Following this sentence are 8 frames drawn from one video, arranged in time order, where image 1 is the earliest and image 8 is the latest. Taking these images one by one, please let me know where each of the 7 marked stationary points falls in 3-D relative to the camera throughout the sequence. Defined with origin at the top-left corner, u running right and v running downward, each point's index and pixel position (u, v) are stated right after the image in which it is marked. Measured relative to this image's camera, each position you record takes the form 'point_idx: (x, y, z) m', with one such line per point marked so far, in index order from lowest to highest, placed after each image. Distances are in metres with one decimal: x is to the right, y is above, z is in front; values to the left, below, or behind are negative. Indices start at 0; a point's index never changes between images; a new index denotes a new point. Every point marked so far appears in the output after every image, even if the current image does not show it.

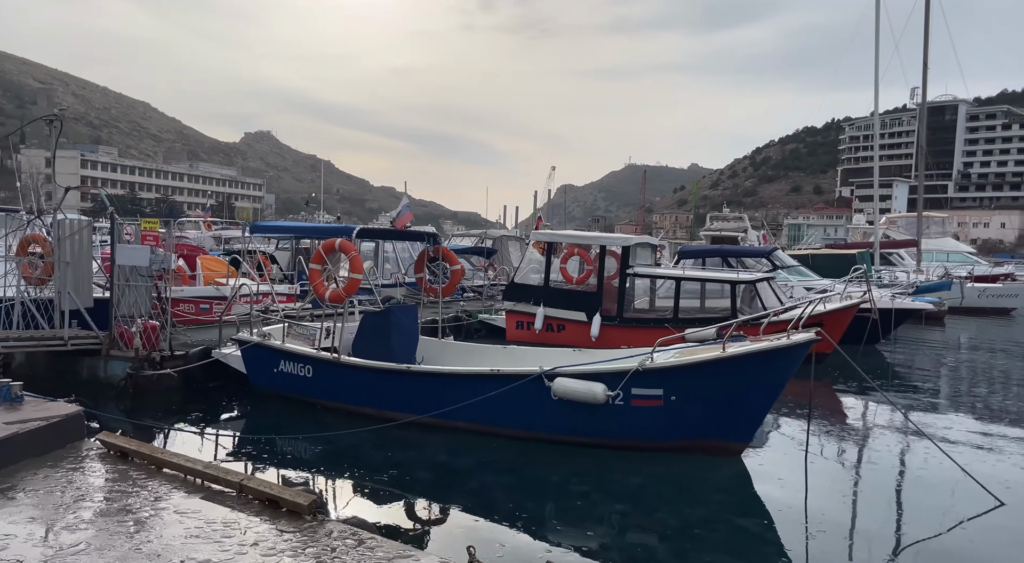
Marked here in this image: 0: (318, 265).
0: (-2.3, +0.2, +8.1) m
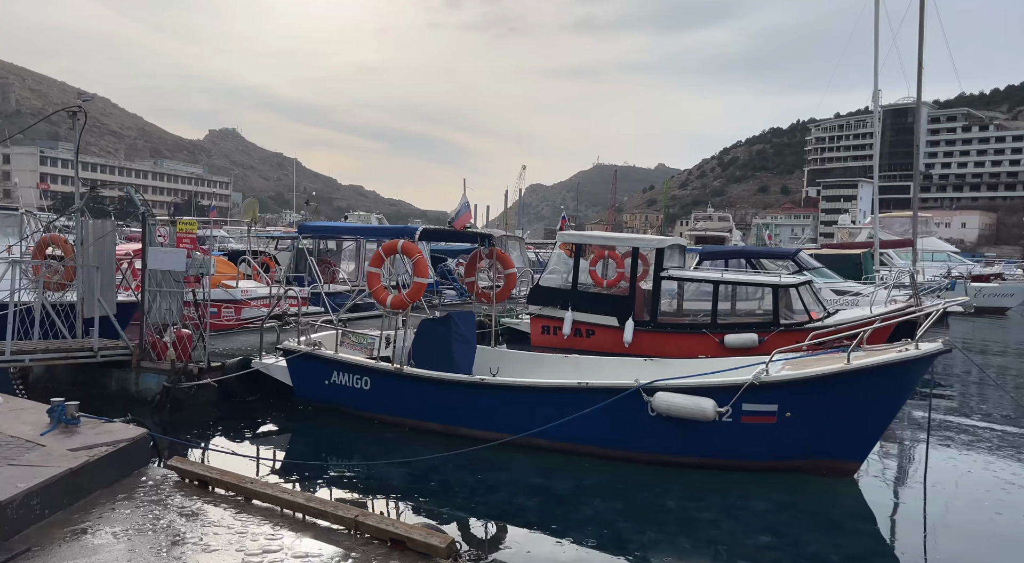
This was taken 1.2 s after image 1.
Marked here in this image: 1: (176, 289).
0: (-1.5, +0.2, +7.6) m
1: (-4.4, -0.1, +8.8) m
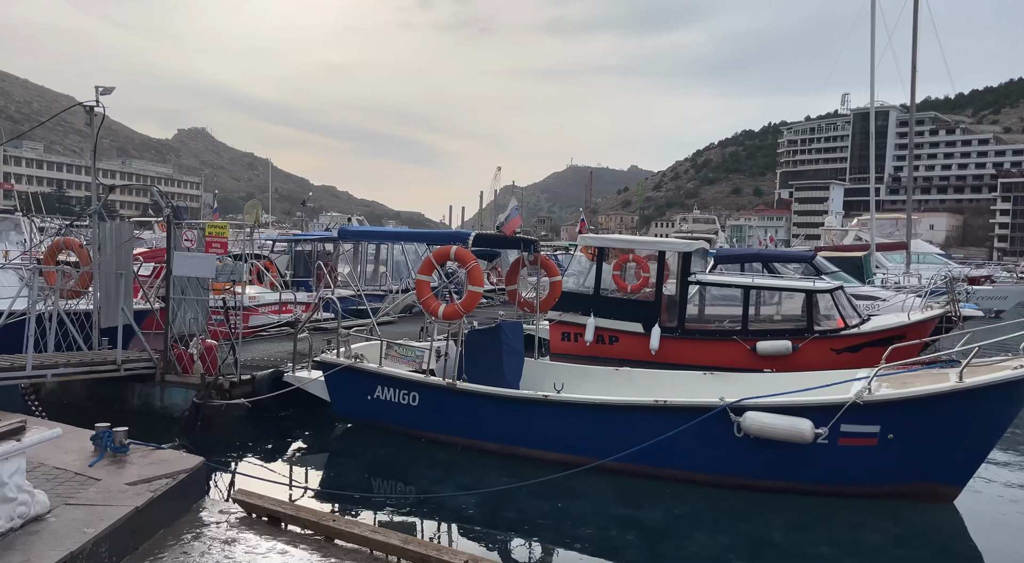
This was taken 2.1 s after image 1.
0: (-0.9, +0.1, +7.1) m
1: (-3.9, -0.2, +8.2) m
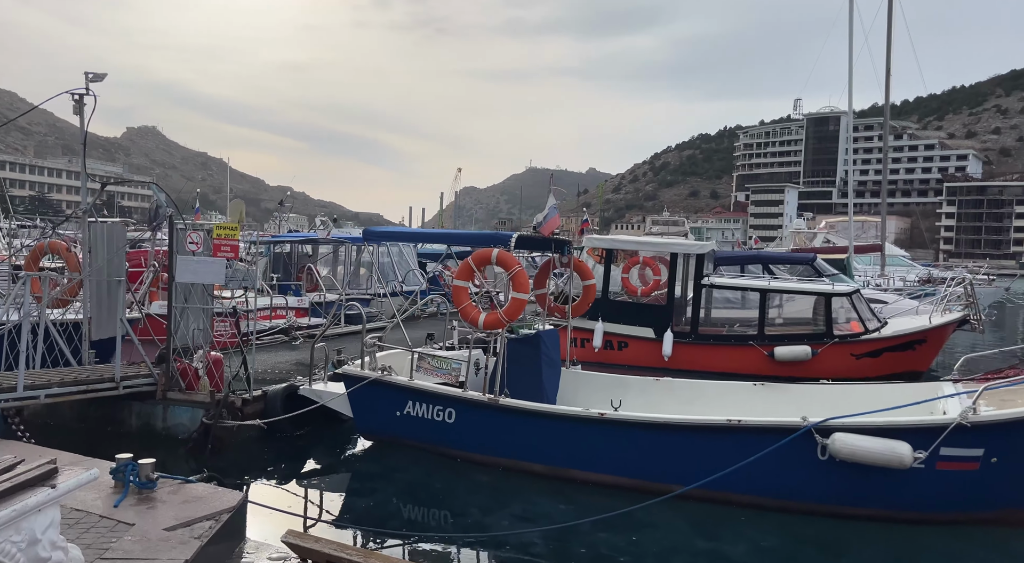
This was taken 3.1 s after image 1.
0: (-0.5, 0.0, +6.5) m
1: (-3.5, -0.3, +7.5) m
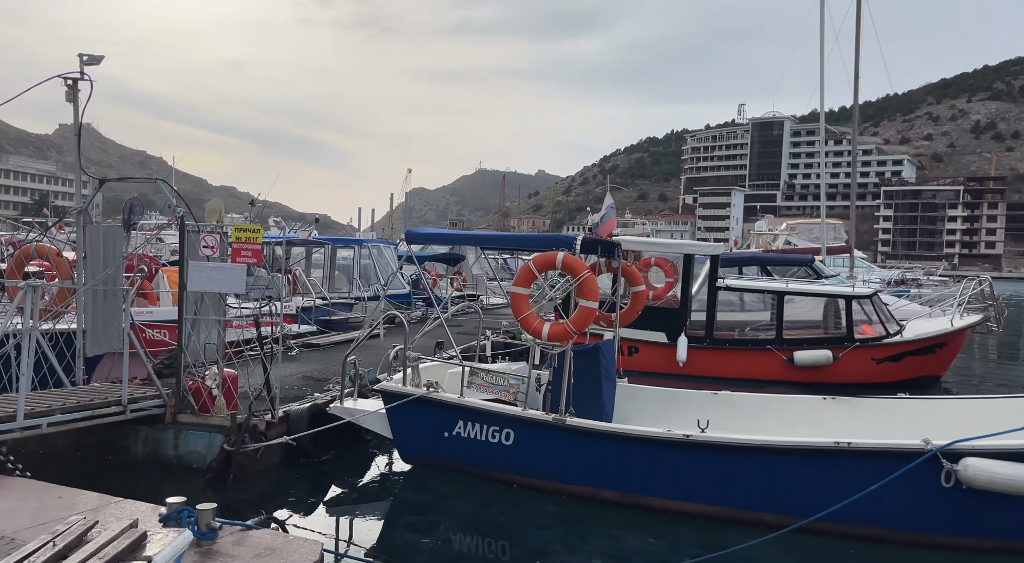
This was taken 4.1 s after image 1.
0: (+0.1, -0.1, +5.9) m
1: (-2.9, -0.4, +6.7) m
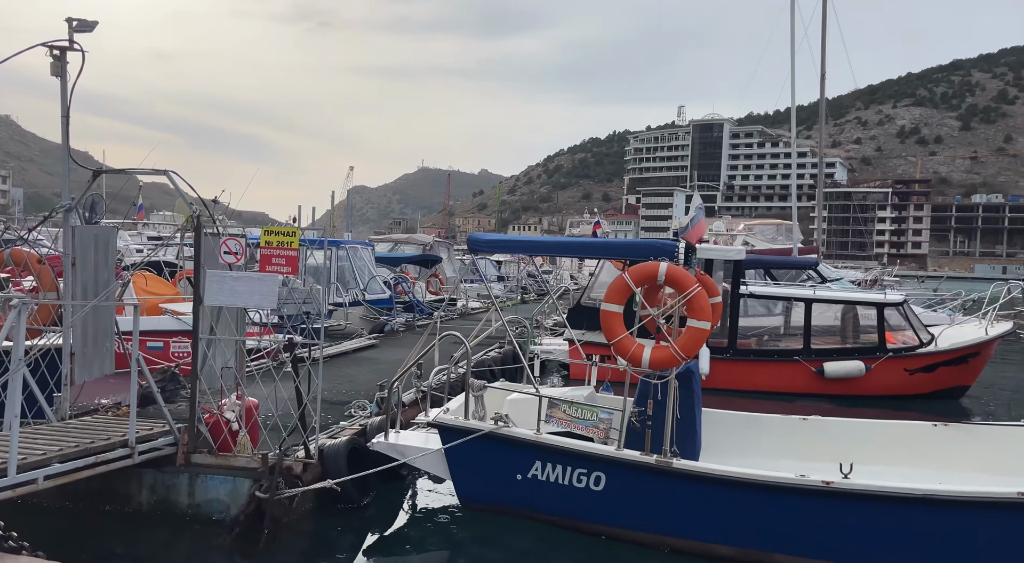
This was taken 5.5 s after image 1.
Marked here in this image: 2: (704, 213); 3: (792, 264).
0: (+0.8, -0.2, +5.0) m
1: (-2.3, -0.5, +5.6) m
2: (+1.6, +0.6, +5.9) m
3: (+7.3, +0.4, +17.2) m
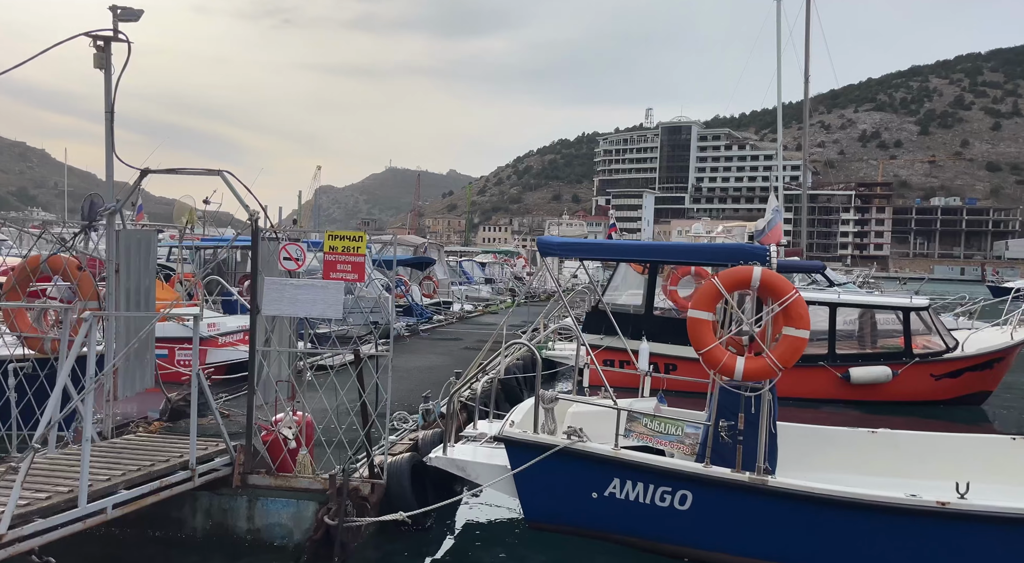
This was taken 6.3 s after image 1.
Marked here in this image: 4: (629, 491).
0: (+1.4, -0.2, +4.7) m
1: (-1.7, -0.5, +5.3) m
2: (+2.2, +0.5, +5.6) m
3: (+7.5, +0.3, +17.1) m
4: (+0.9, -1.5, +4.9) m
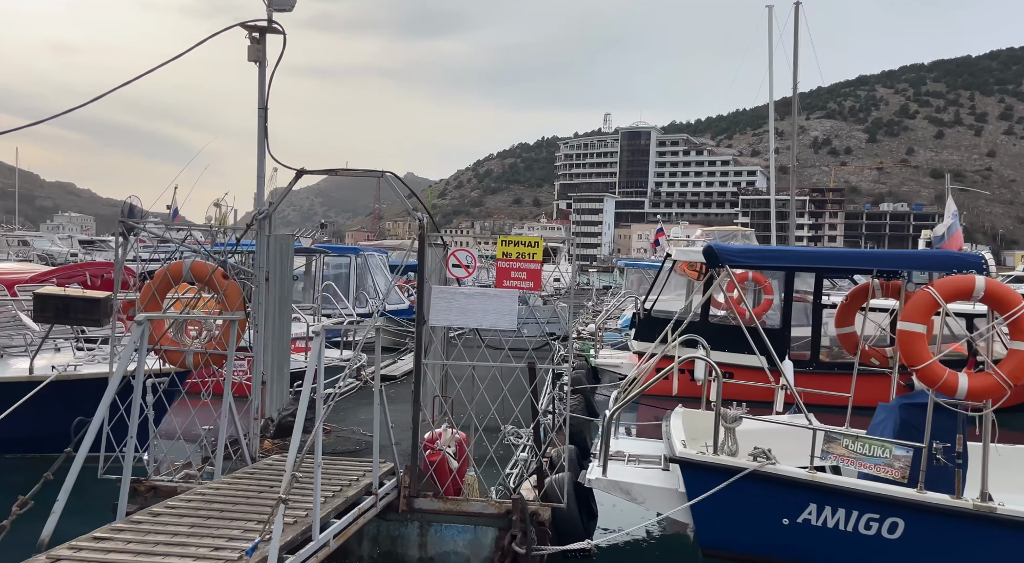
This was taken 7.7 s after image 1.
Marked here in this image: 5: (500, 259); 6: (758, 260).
0: (+2.7, -0.3, +4.4) m
1: (-0.4, -0.6, +4.8) m
2: (+3.5, +0.4, +5.4) m
3: (+8.5, +0.1, +17.0) m
4: (+2.2, -1.6, +4.5) m
5: (-0.1, +0.2, +4.7) m
6: (+1.9, +0.1, +5.0) m
